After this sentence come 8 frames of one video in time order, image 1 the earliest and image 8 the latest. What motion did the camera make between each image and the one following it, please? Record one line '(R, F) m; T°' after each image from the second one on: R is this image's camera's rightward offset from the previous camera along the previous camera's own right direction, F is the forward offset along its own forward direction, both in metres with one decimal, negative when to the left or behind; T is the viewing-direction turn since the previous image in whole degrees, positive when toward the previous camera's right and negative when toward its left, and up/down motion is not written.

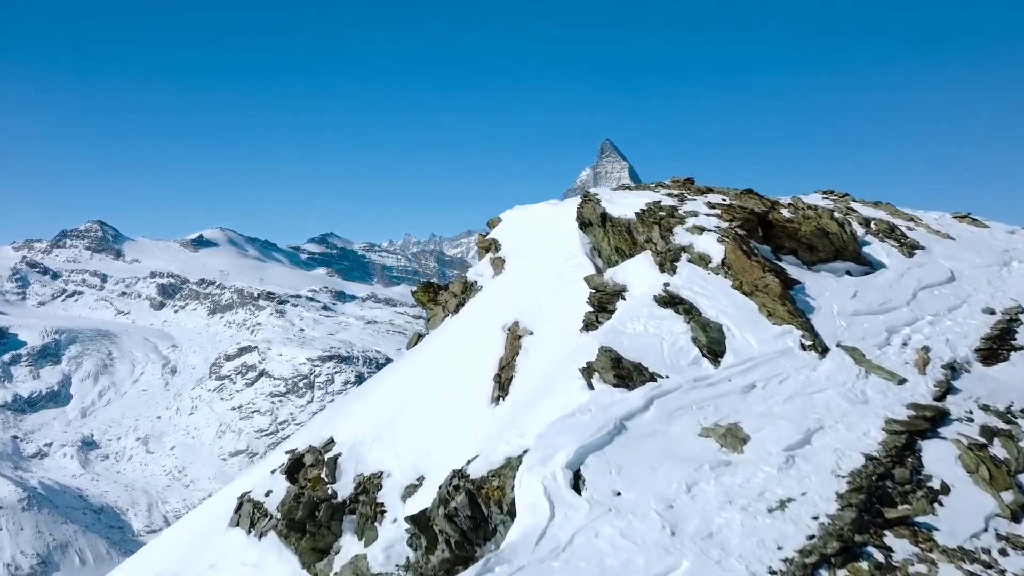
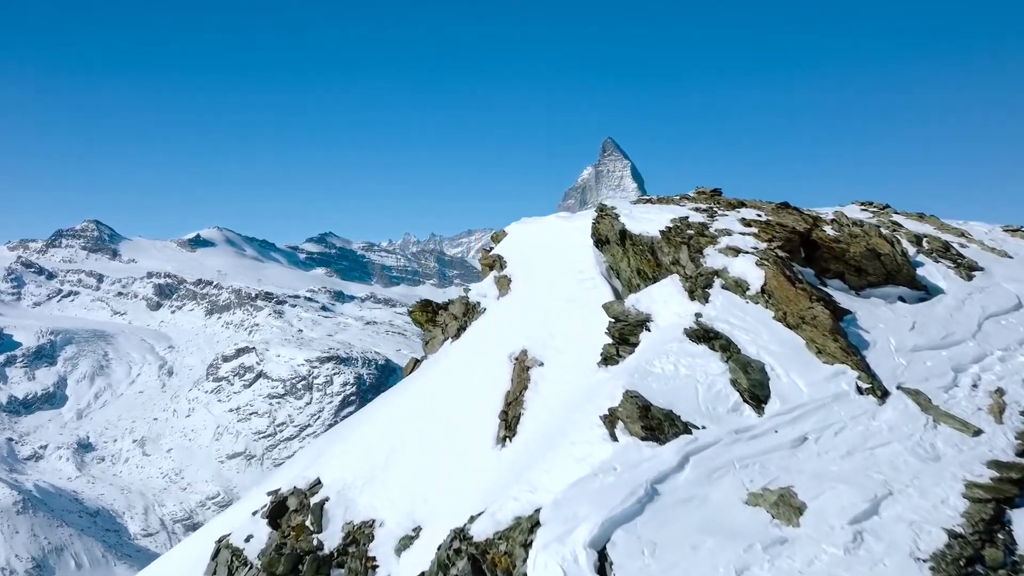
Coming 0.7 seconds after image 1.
(-0.5, +4.3) m; 0°
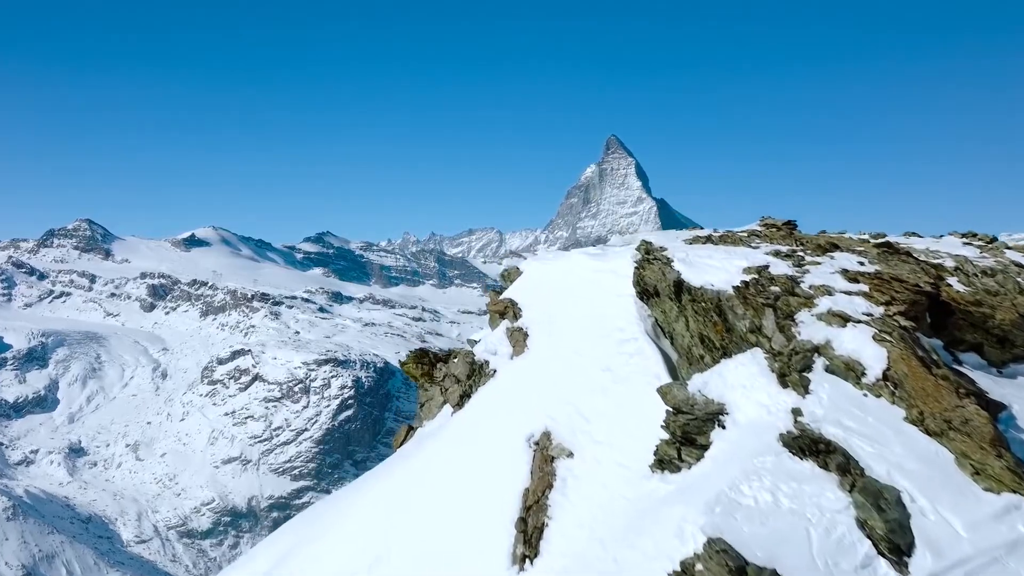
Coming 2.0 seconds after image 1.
(-0.9, +8.4) m; 0°
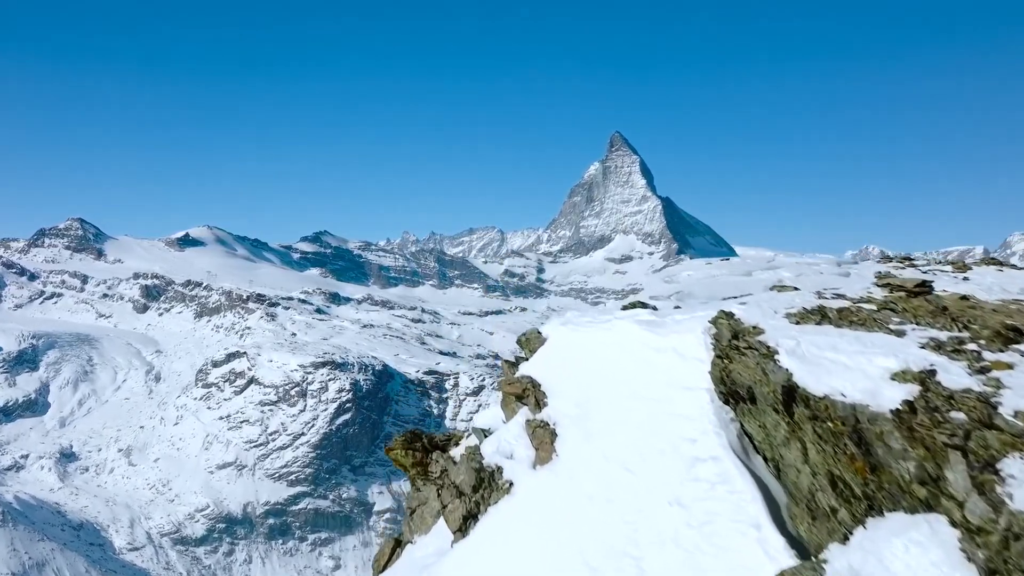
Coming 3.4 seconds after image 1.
(-0.9, +8.7) m; 0°
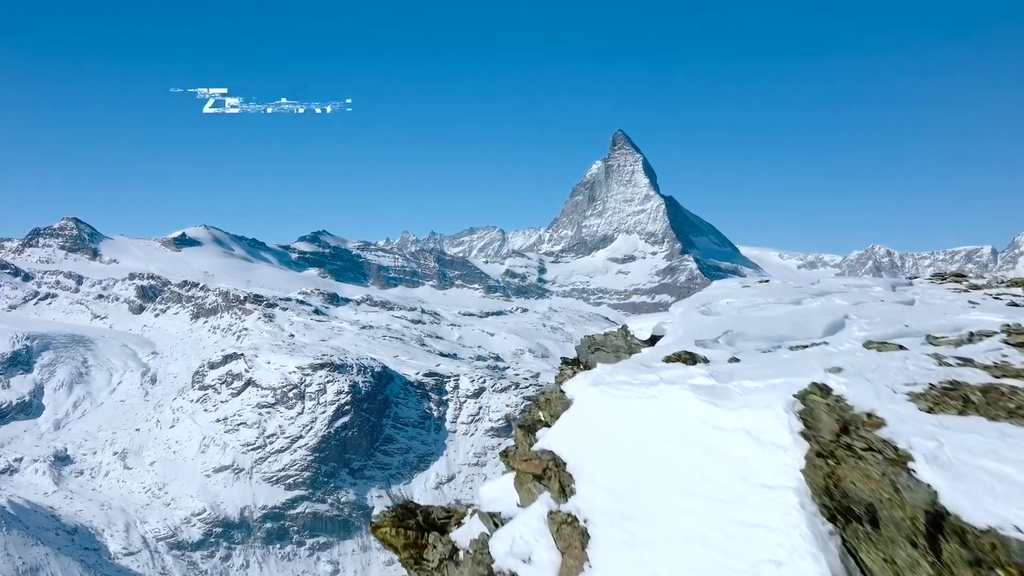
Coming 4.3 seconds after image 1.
(-0.6, +5.4) m; 0°
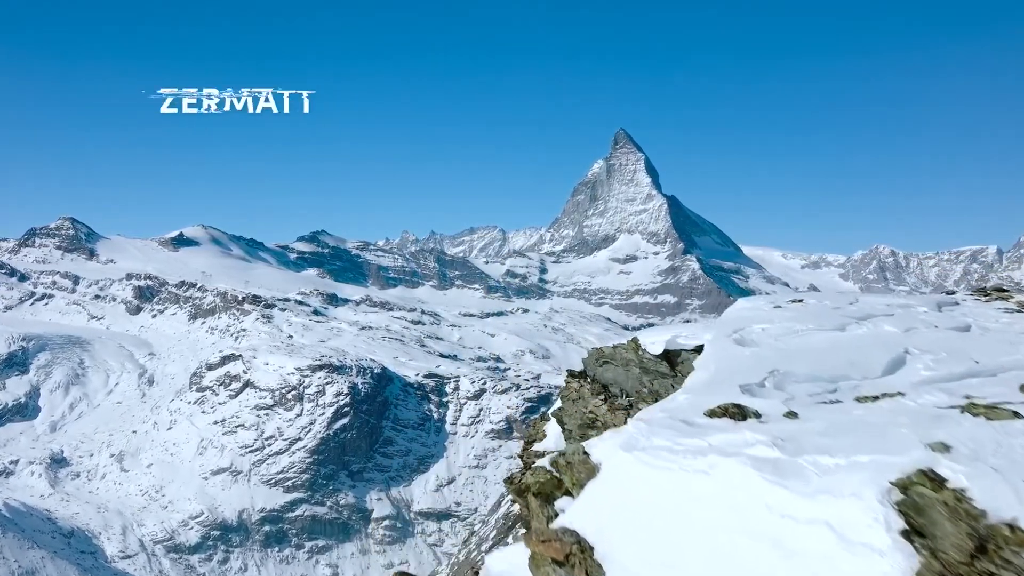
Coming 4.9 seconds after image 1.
(-0.4, +3.6) m; 0°
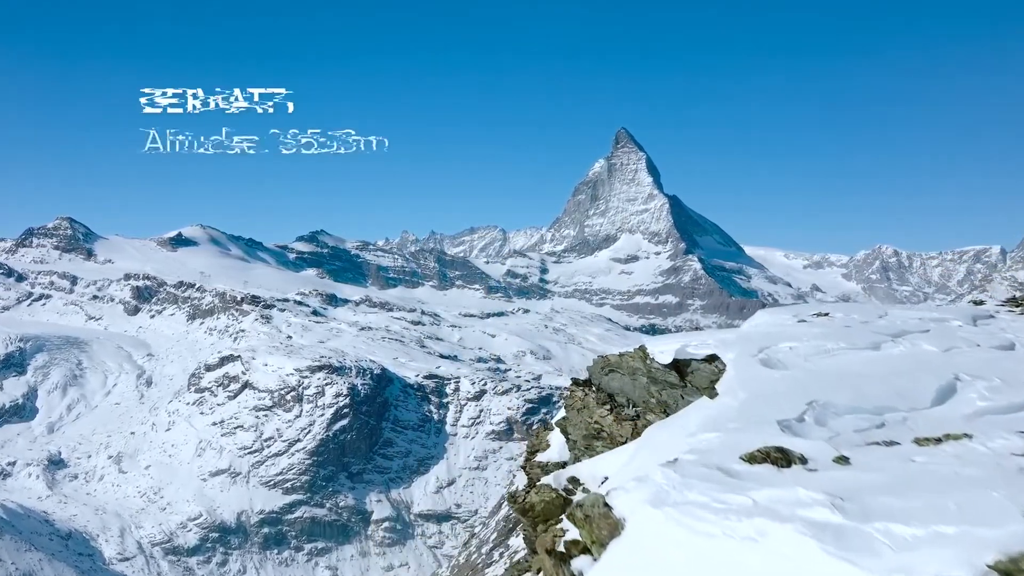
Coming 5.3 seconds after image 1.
(-0.2, +2.4) m; 0°
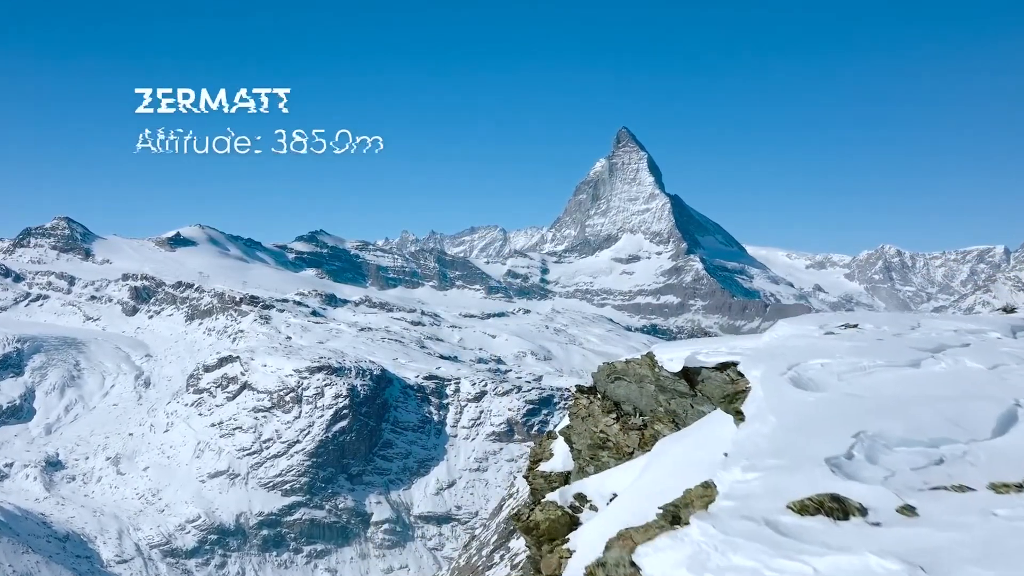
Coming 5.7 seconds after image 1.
(-0.2, +2.3) m; 0°
